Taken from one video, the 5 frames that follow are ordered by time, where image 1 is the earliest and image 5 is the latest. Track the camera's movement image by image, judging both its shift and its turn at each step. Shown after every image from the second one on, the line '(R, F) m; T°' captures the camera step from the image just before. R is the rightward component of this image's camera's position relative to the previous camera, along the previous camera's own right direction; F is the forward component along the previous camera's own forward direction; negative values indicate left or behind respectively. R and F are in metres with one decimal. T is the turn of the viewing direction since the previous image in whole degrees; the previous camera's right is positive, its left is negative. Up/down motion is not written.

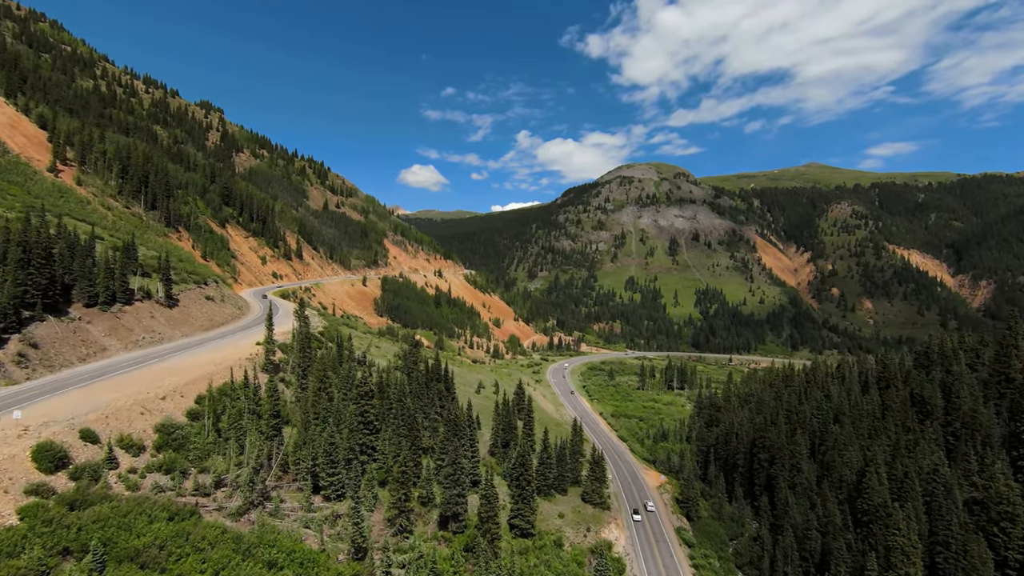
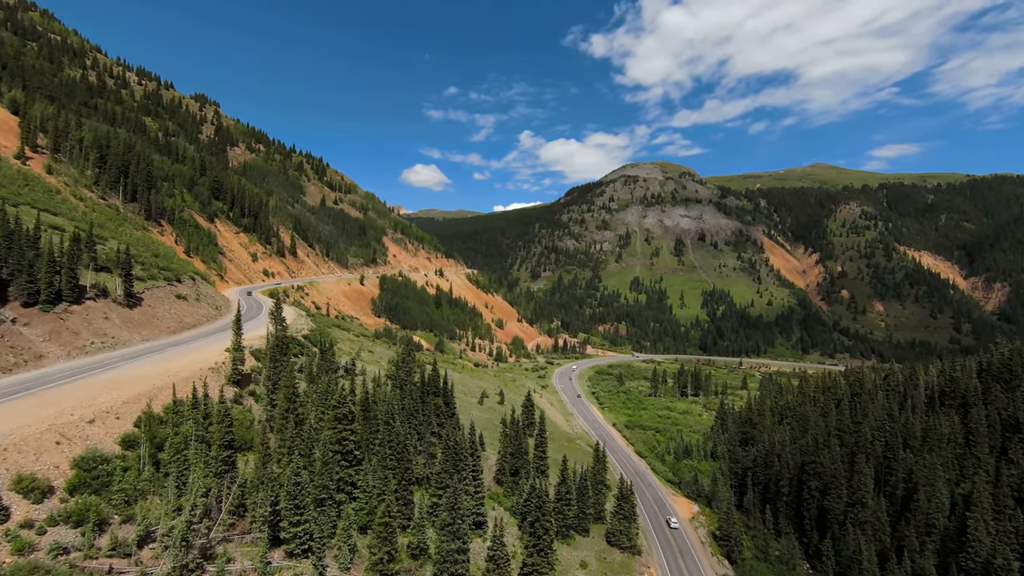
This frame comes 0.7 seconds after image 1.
(-0.6, +6.4) m; 0°
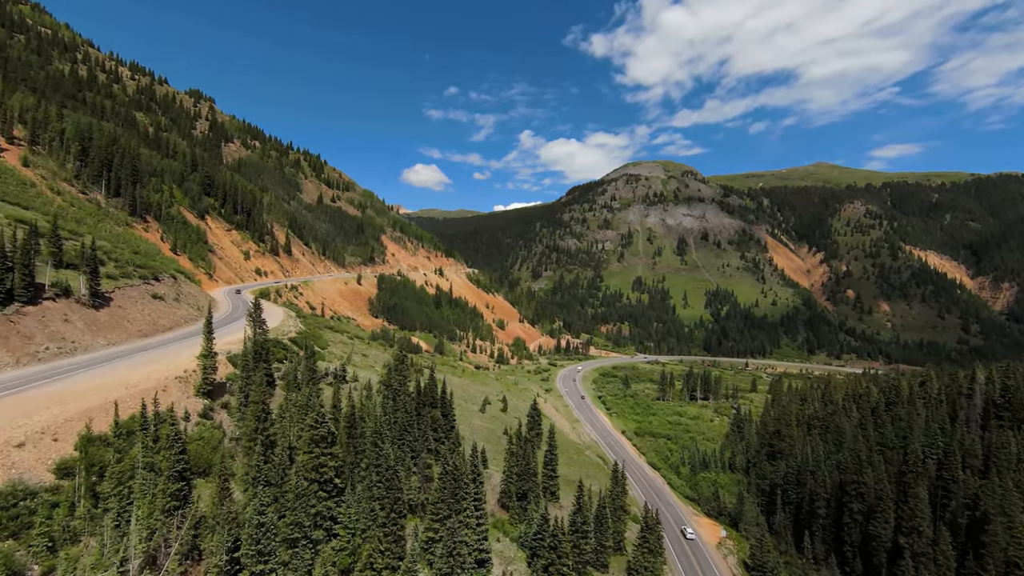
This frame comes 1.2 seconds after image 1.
(-0.4, +4.2) m; 0°
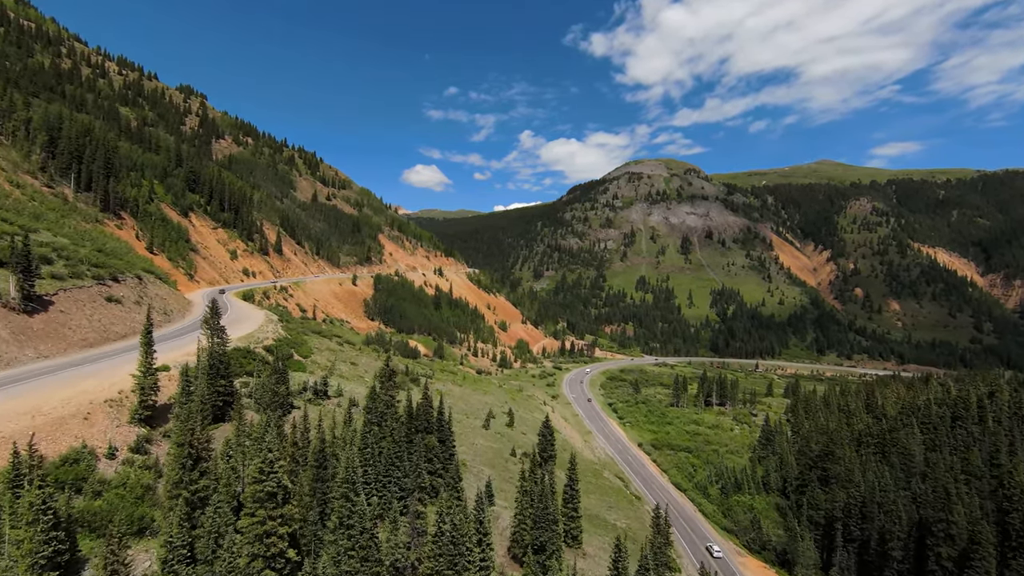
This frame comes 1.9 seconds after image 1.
(-0.6, +6.3) m; 0°
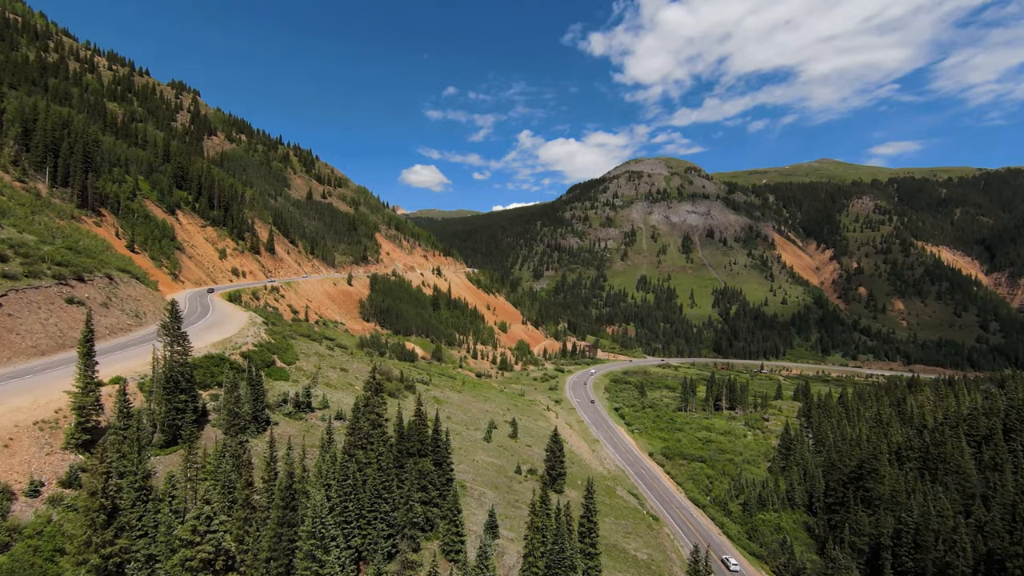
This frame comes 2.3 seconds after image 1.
(-0.4, +4.0) m; 0°
